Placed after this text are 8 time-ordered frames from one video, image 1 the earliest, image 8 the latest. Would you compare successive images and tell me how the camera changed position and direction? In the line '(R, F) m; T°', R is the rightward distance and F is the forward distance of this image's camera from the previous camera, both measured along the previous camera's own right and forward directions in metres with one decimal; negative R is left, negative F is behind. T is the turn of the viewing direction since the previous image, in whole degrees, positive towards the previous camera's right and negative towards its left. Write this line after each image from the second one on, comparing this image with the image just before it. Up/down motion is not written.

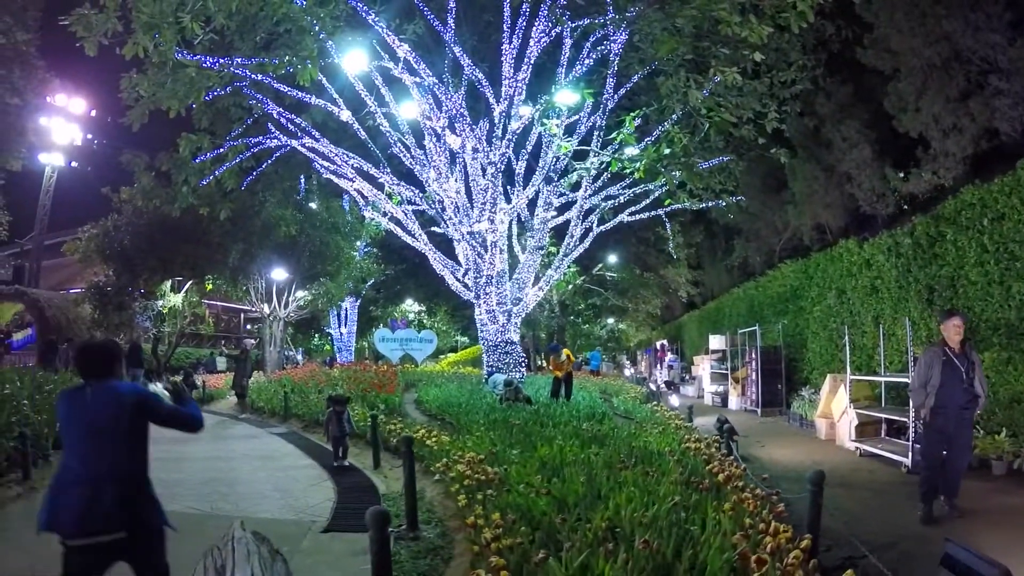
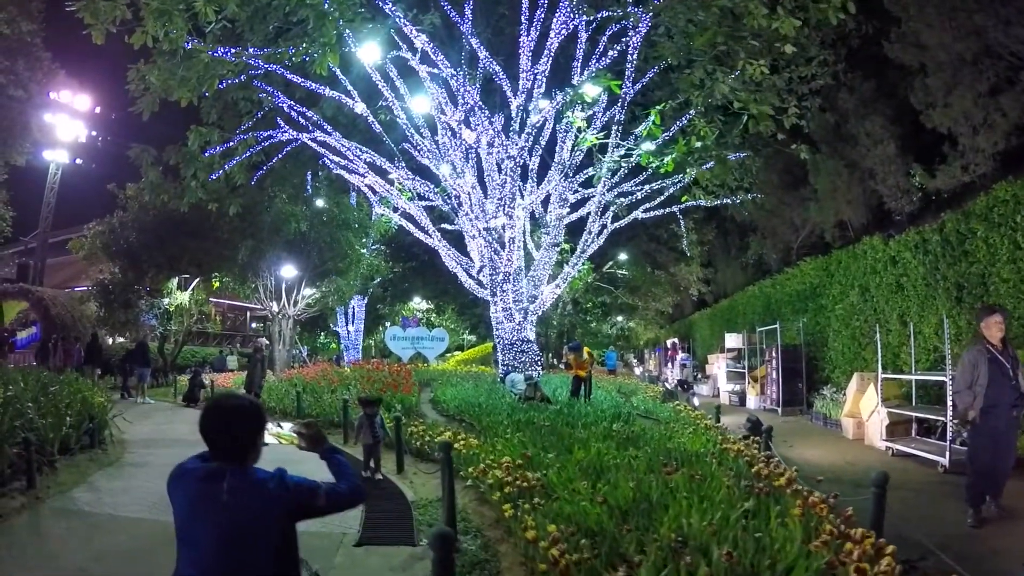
(-0.3, +0.4) m; 0°
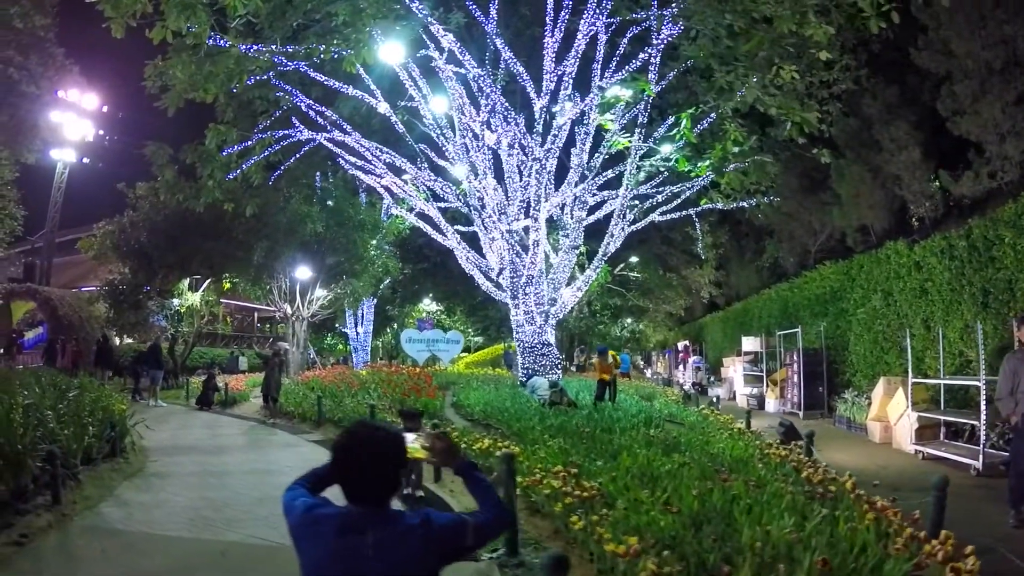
(-0.4, +0.3) m; 0°
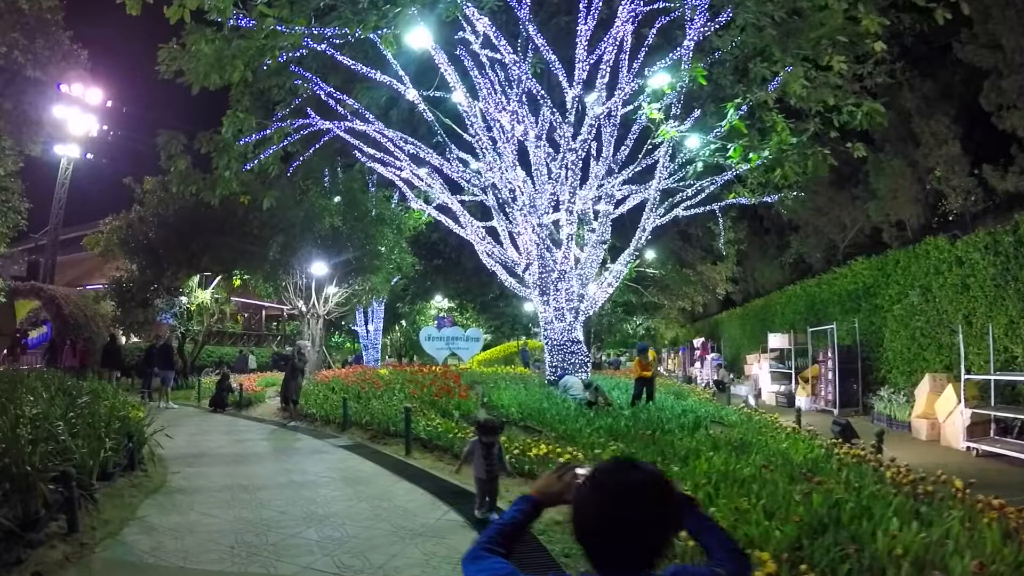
(-0.5, +0.7) m; 0°
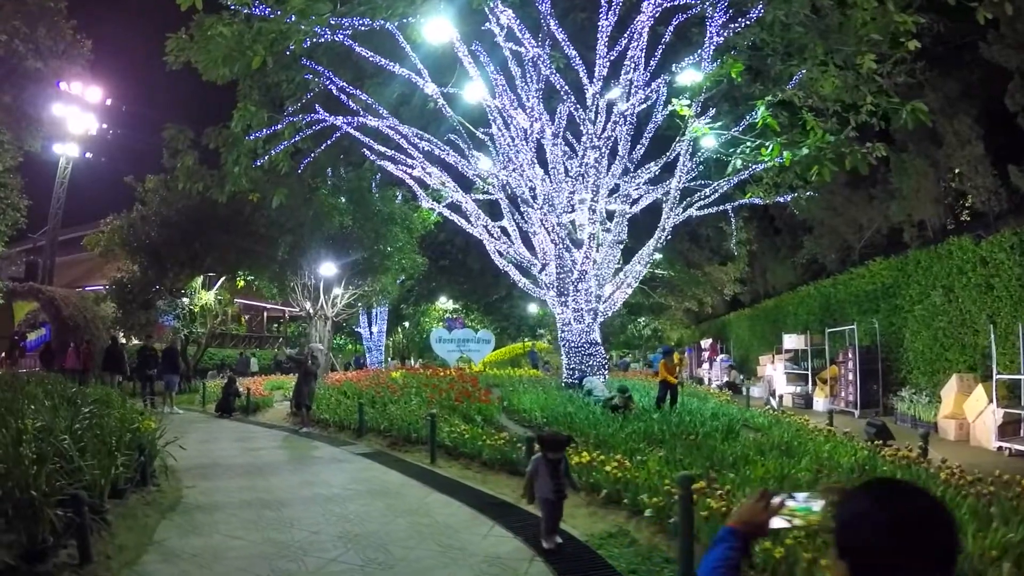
(-0.3, +0.5) m; 0°
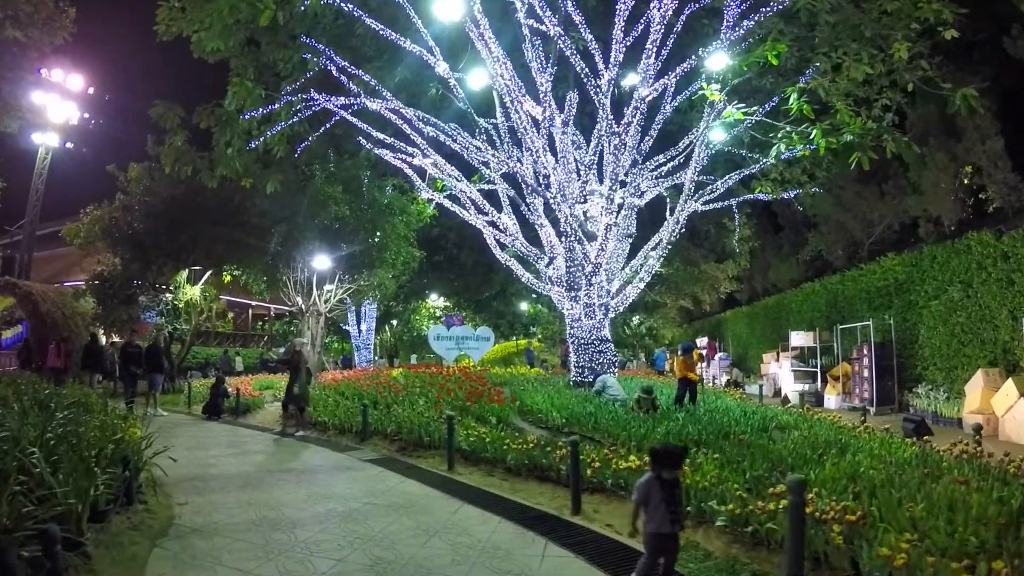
(-0.4, +0.8) m; +1°
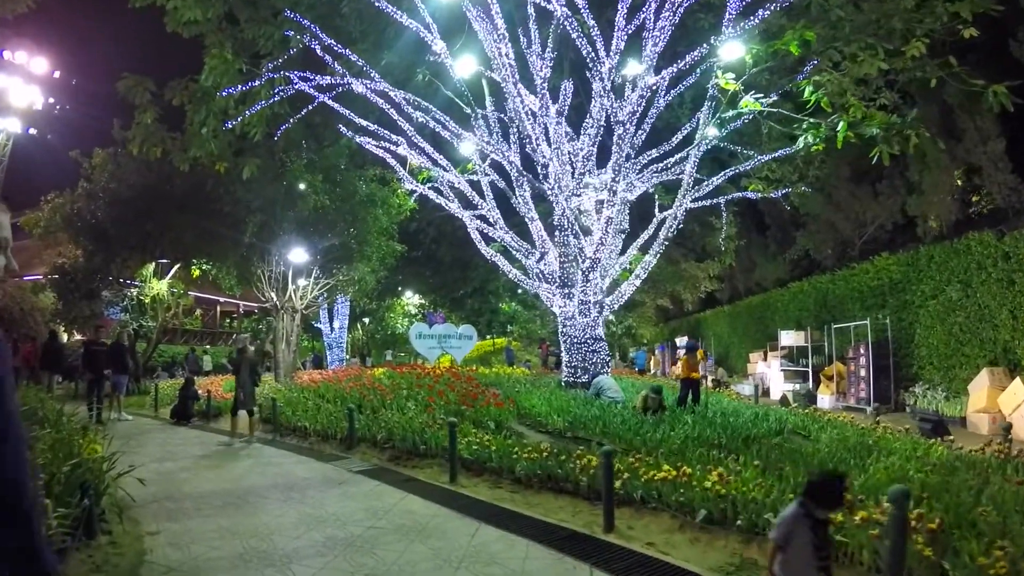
(-0.3, +0.8) m; +2°
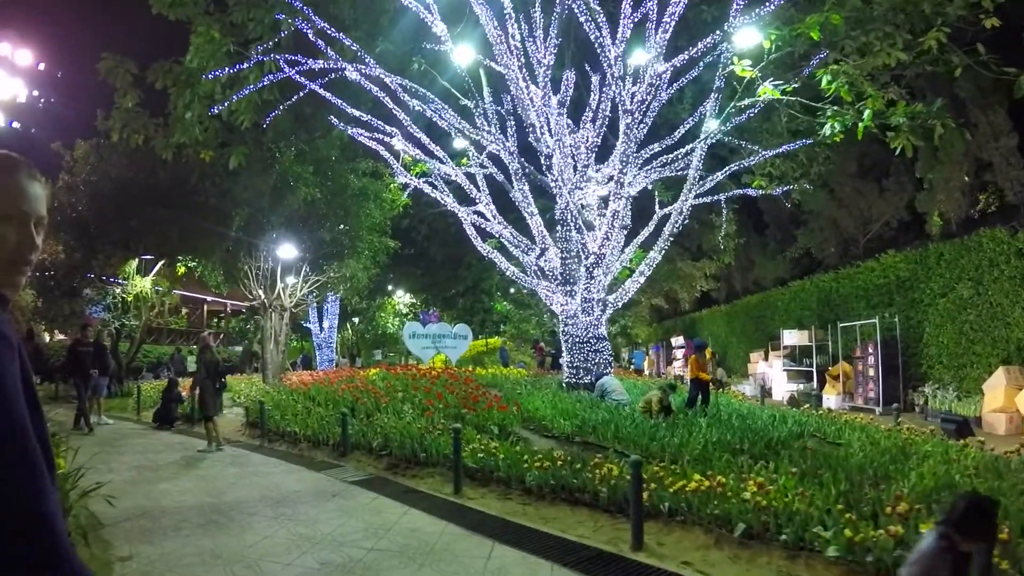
(-0.2, +0.6) m; +1°
